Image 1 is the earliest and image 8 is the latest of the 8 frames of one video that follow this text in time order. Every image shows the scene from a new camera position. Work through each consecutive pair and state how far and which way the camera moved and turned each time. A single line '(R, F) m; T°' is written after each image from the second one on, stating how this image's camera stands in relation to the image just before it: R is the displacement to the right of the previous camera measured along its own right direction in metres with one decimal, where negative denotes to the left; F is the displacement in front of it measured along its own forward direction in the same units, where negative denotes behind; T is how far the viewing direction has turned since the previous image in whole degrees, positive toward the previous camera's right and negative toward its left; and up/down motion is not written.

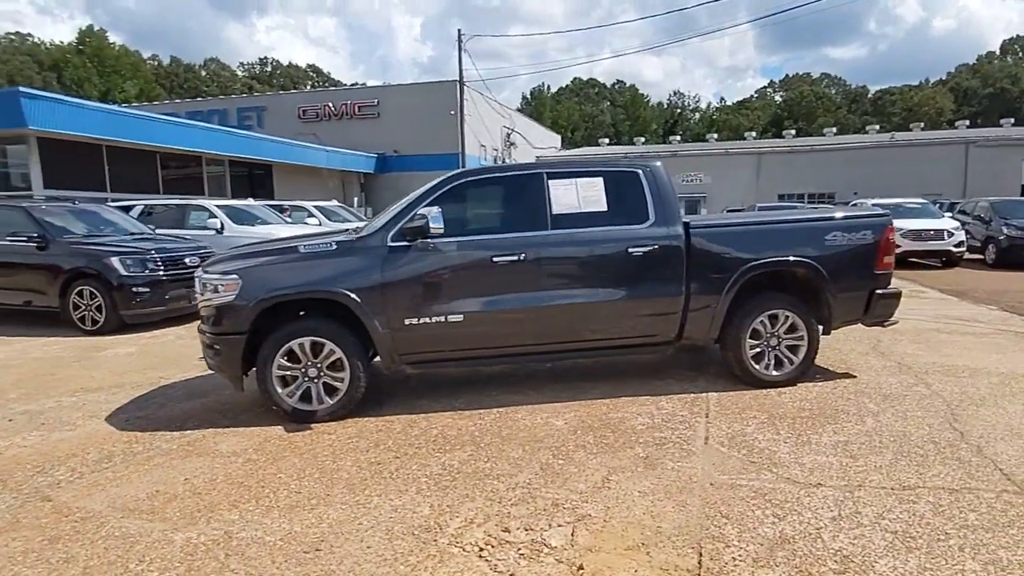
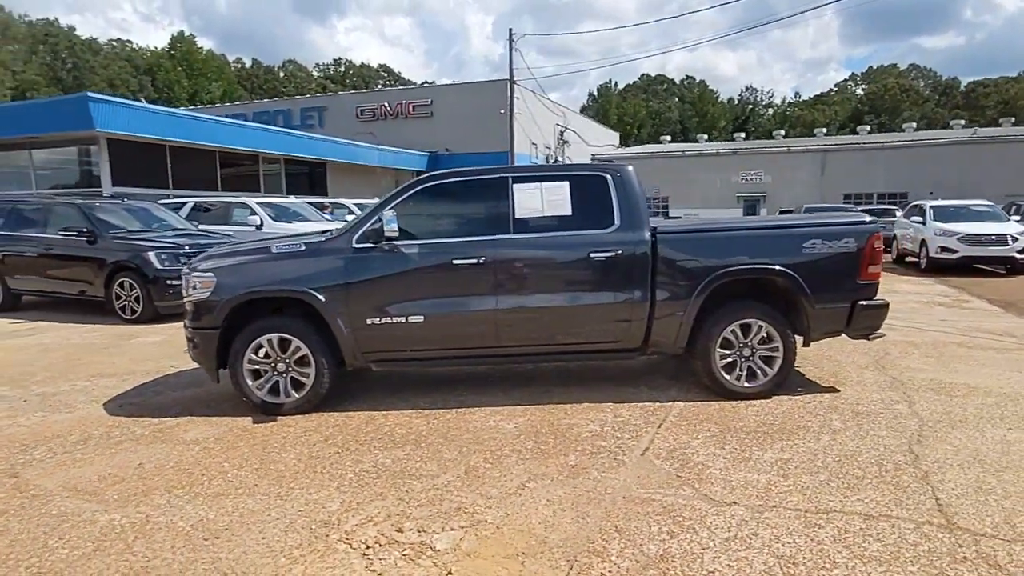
(+0.8, 0.0) m; -6°
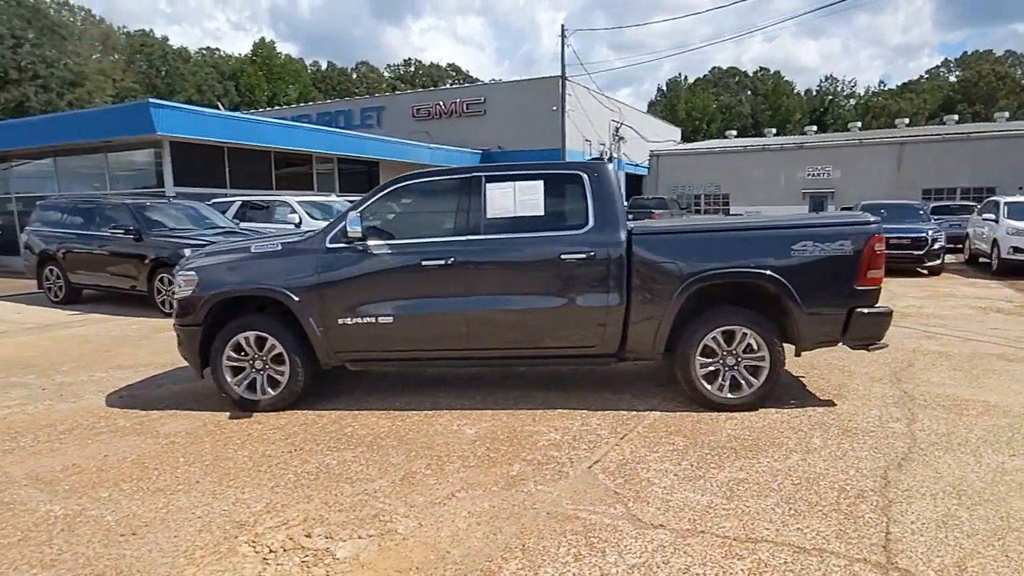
(+0.7, +0.2) m; -6°
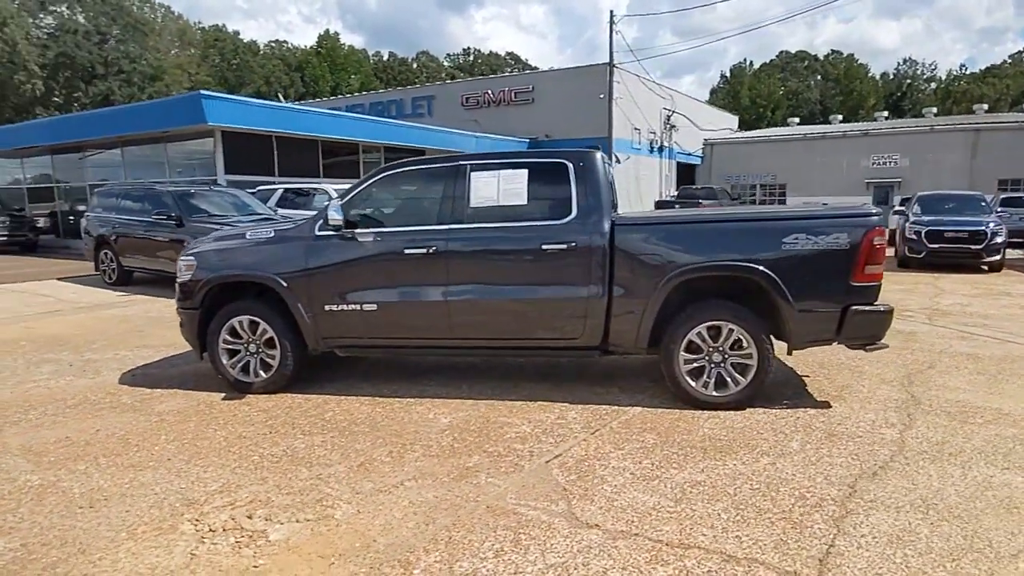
(+0.5, +0.1) m; -5°
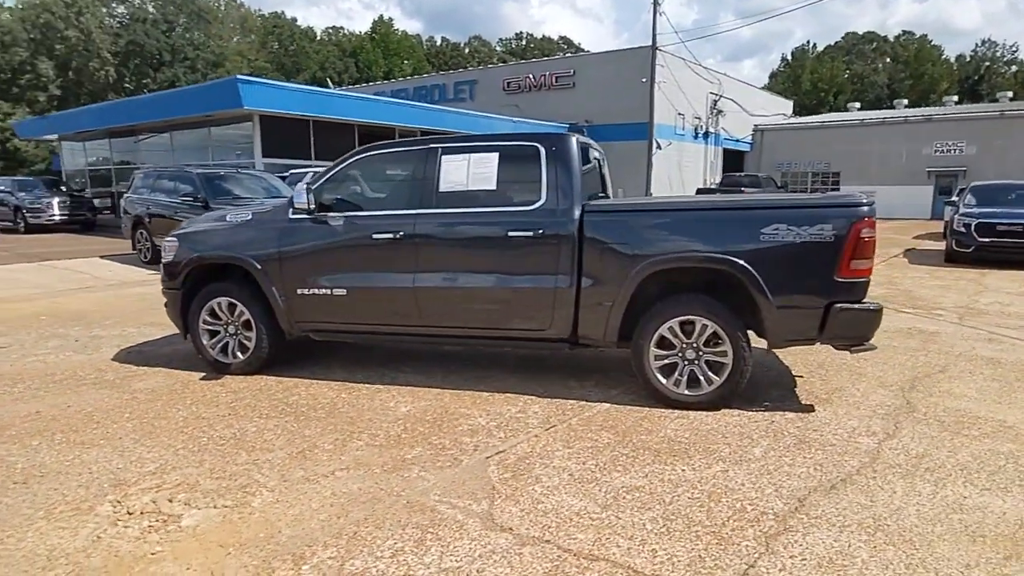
(+0.6, +0.2) m; -5°
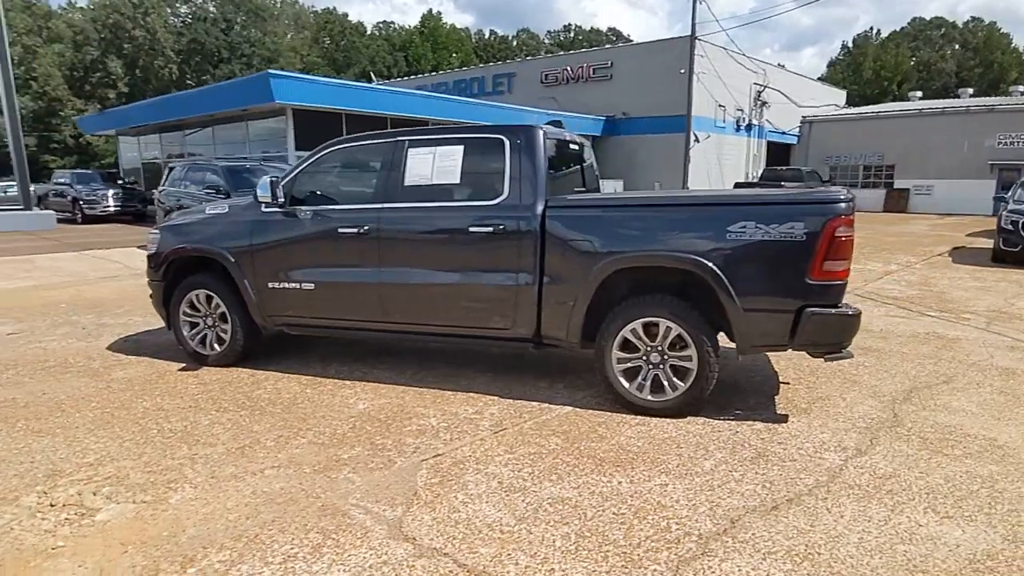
(+0.6, +0.2) m; -4°
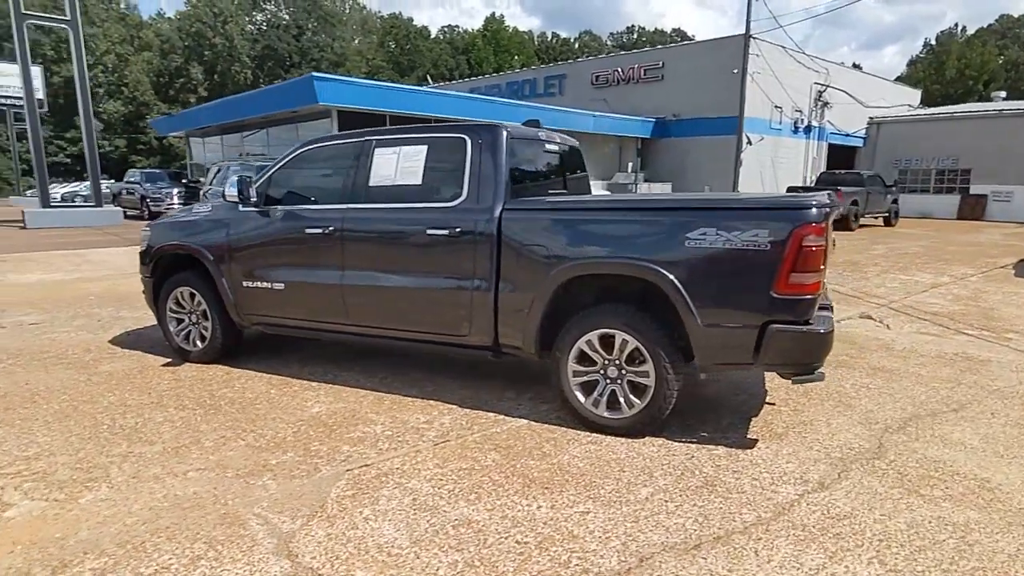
(+0.6, +0.2) m; -5°
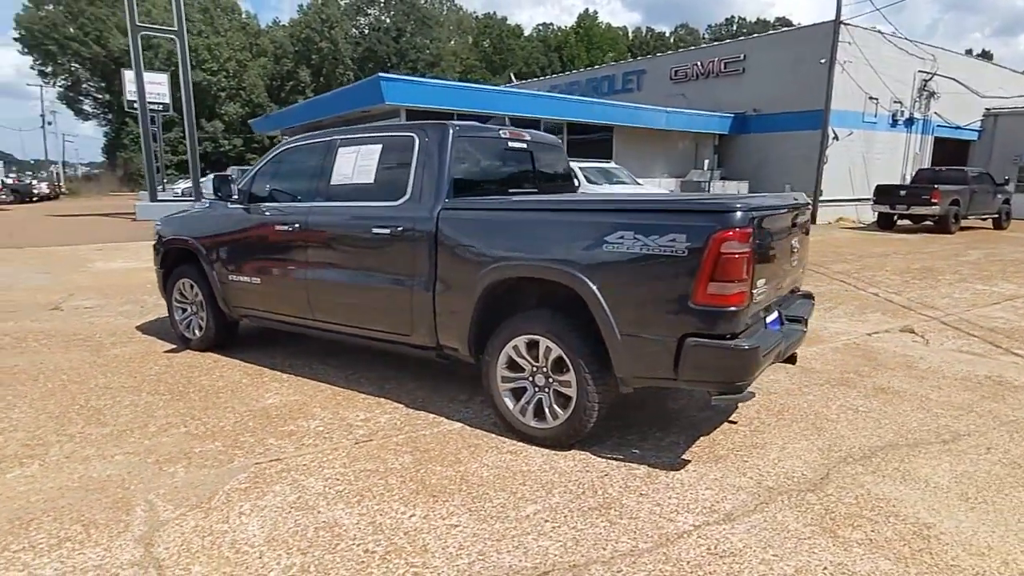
(+0.9, +0.2) m; -8°
